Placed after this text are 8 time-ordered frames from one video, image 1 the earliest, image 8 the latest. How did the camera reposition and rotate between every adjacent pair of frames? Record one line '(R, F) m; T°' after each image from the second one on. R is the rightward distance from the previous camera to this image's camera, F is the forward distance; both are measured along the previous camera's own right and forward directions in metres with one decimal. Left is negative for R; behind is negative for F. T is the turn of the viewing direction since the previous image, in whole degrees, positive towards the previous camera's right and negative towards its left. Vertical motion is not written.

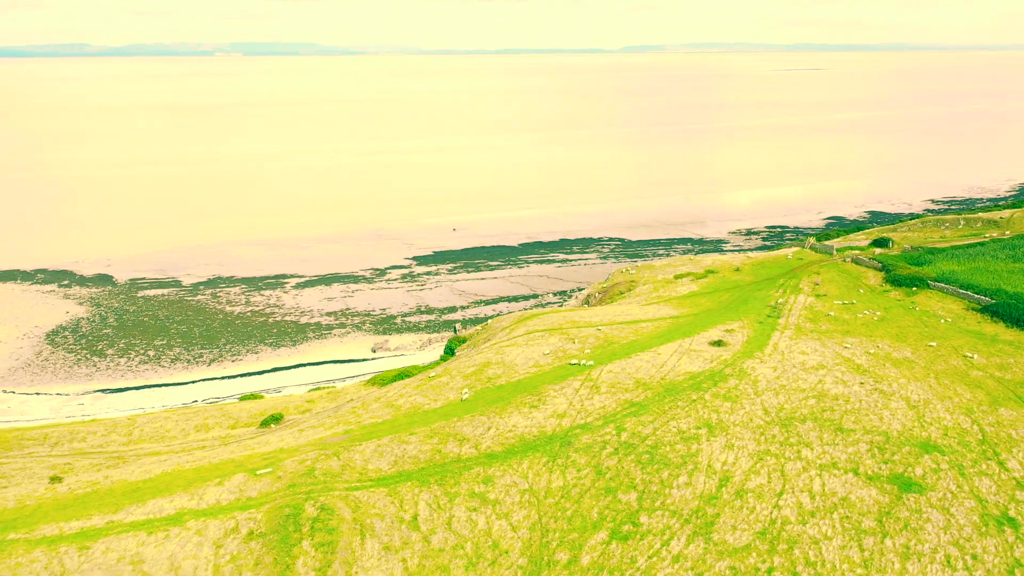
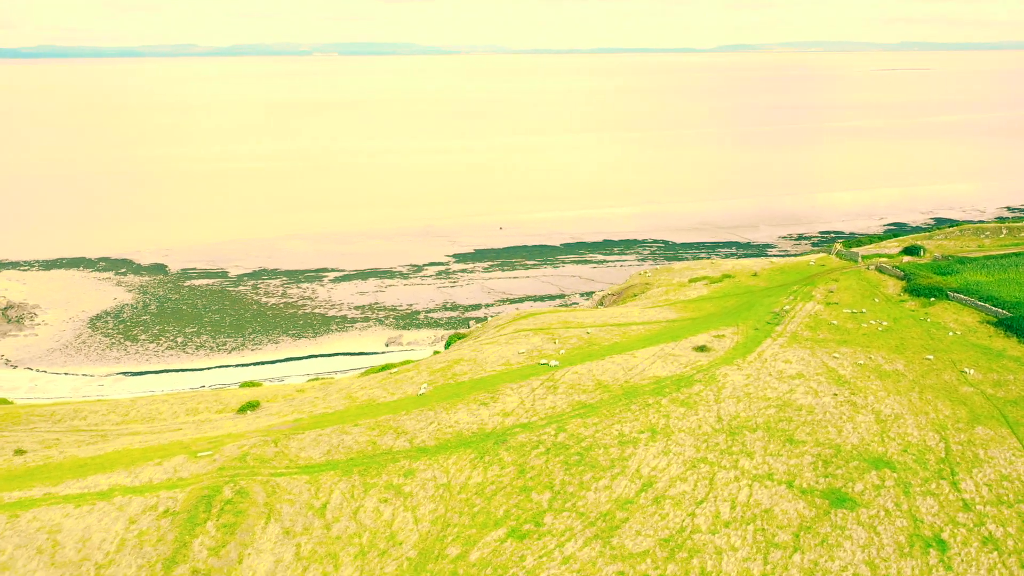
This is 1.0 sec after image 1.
(+5.5, 0.0) m; -6°
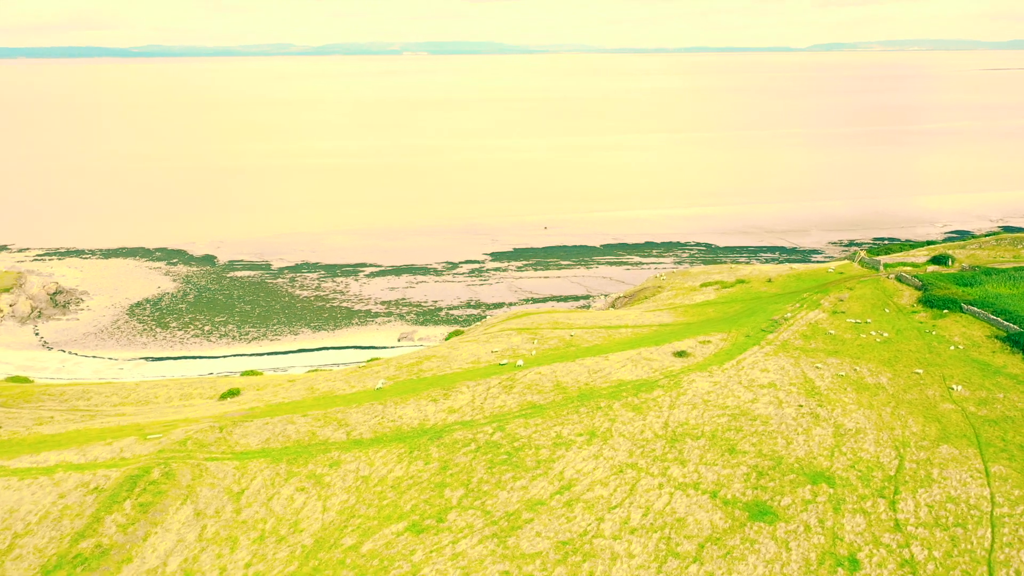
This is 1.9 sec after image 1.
(+5.5, 0.0) m; -6°
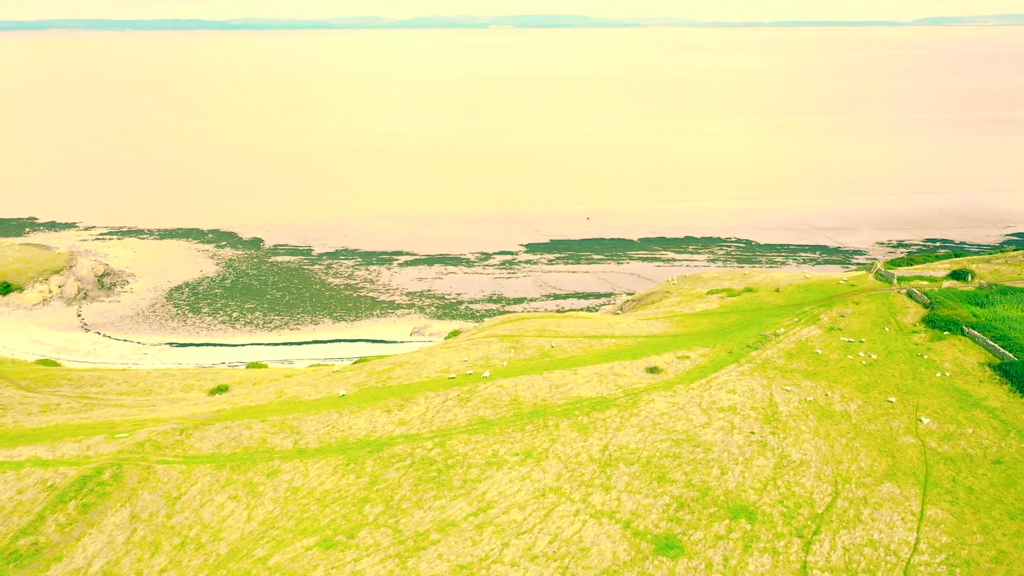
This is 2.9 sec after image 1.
(+5.4, -0.6) m; -5°
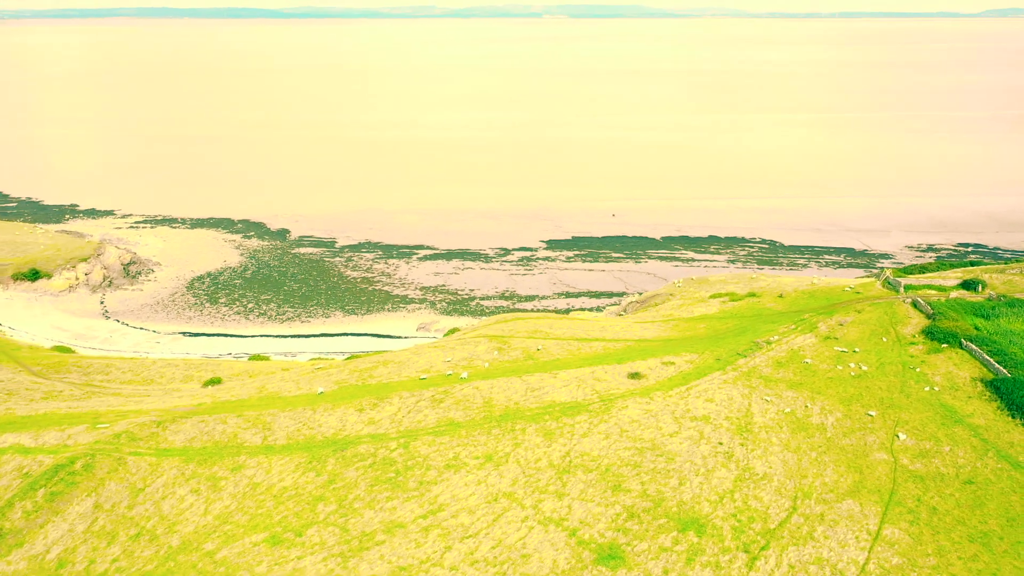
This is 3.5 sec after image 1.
(+3.4, -0.2) m; -3°
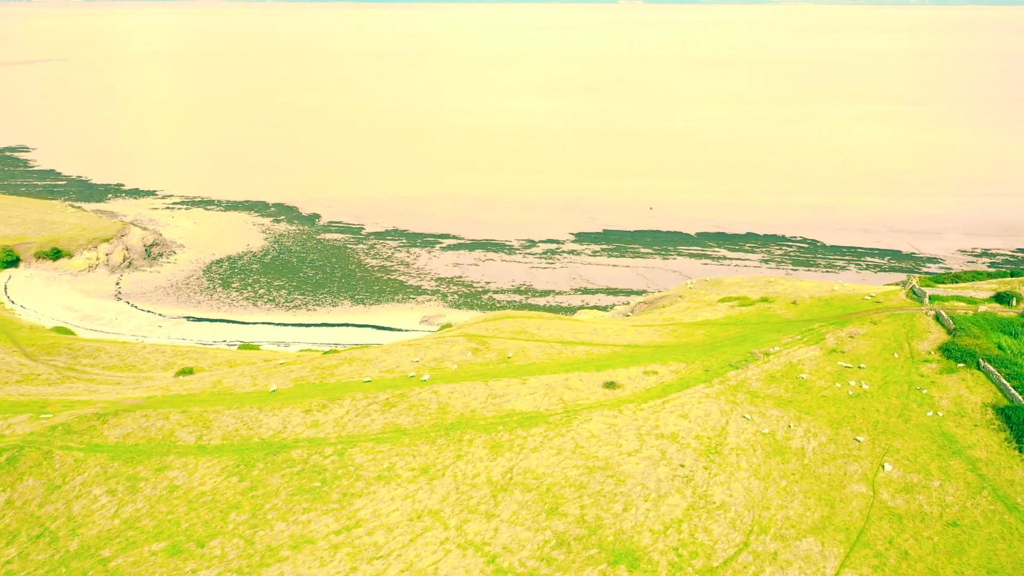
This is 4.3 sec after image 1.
(+4.7, +2.4) m; -5°
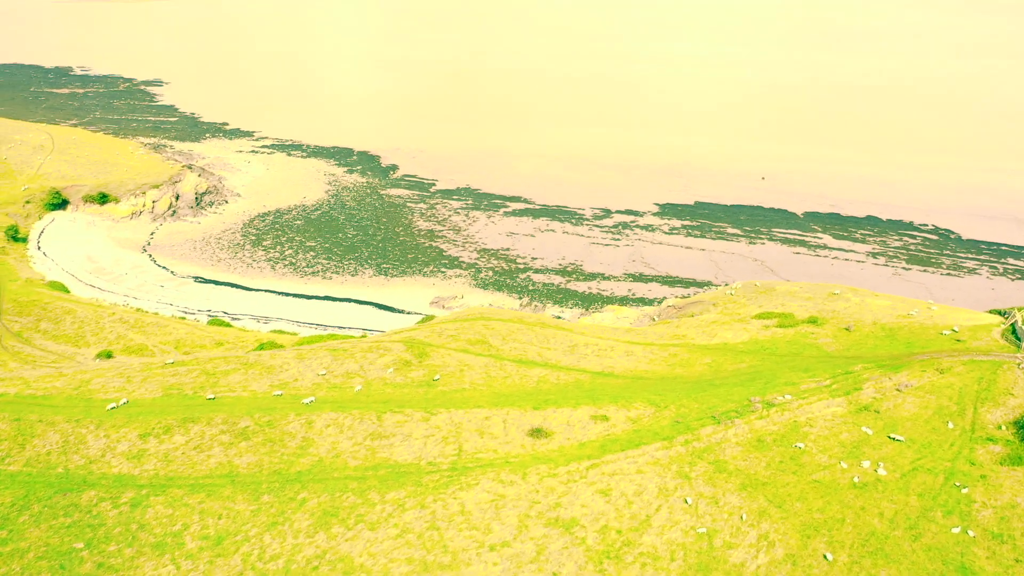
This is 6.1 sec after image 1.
(+9.7, +9.2) m; -11°
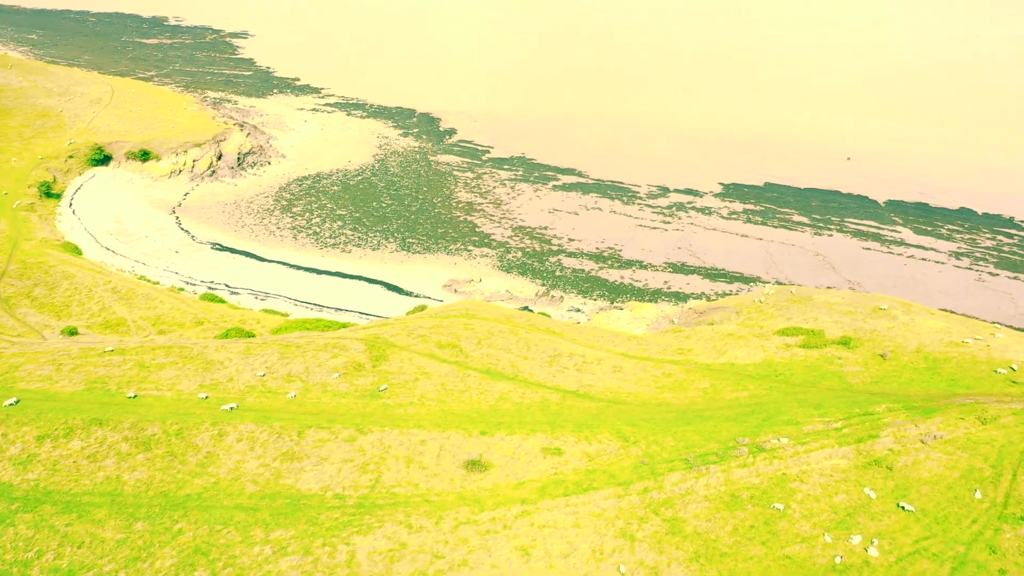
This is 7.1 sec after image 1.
(+5.4, +4.7) m; -7°
